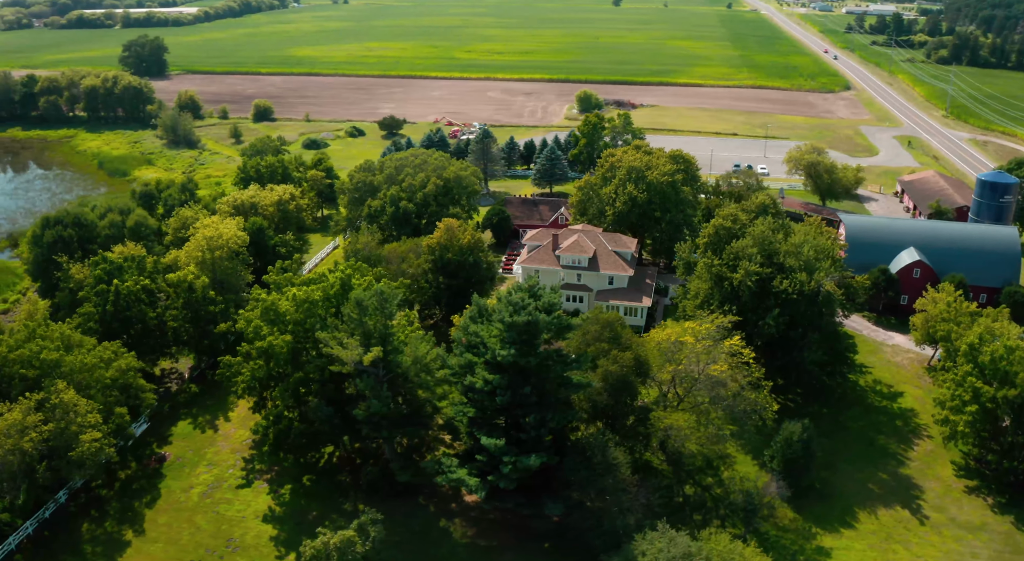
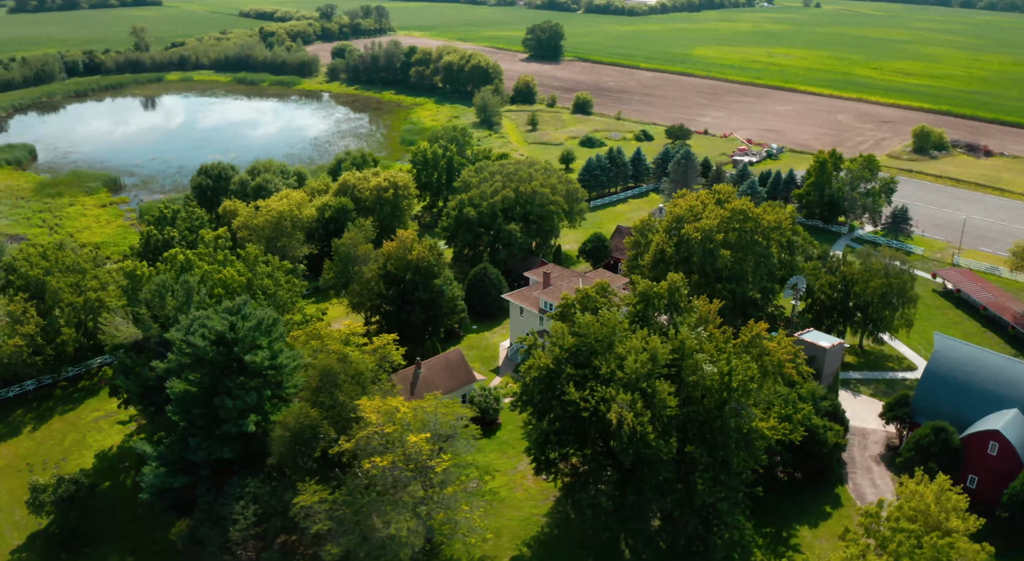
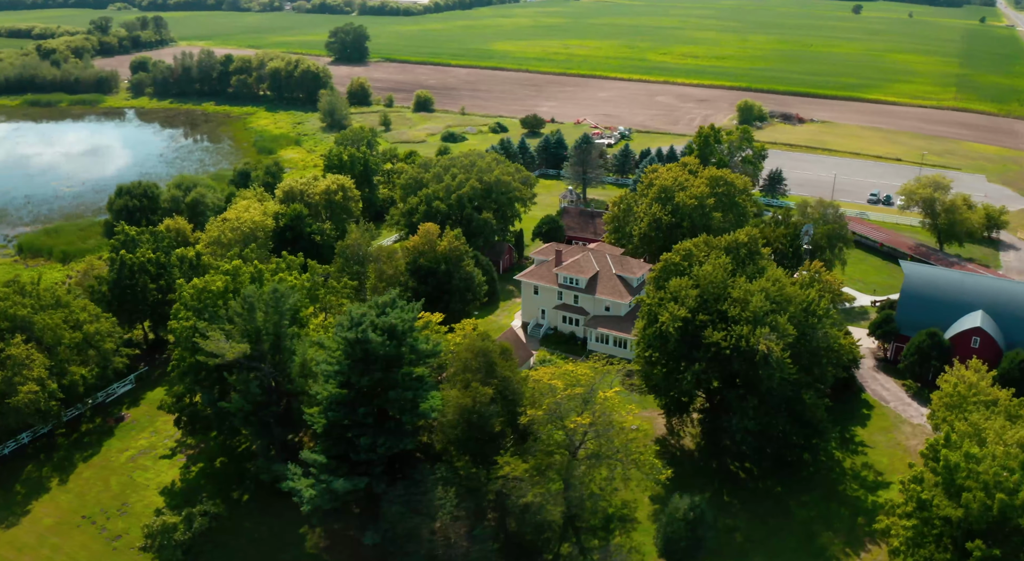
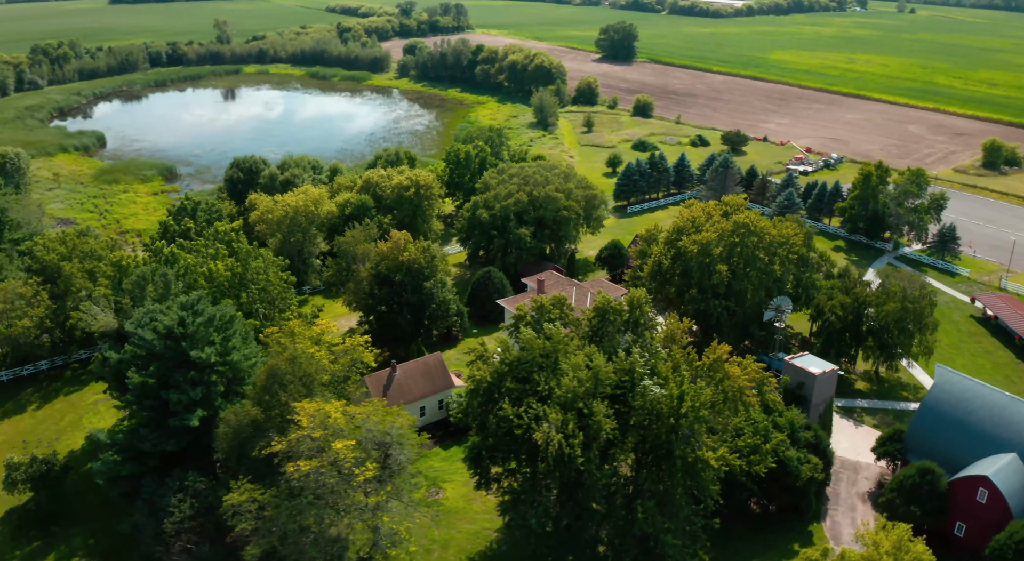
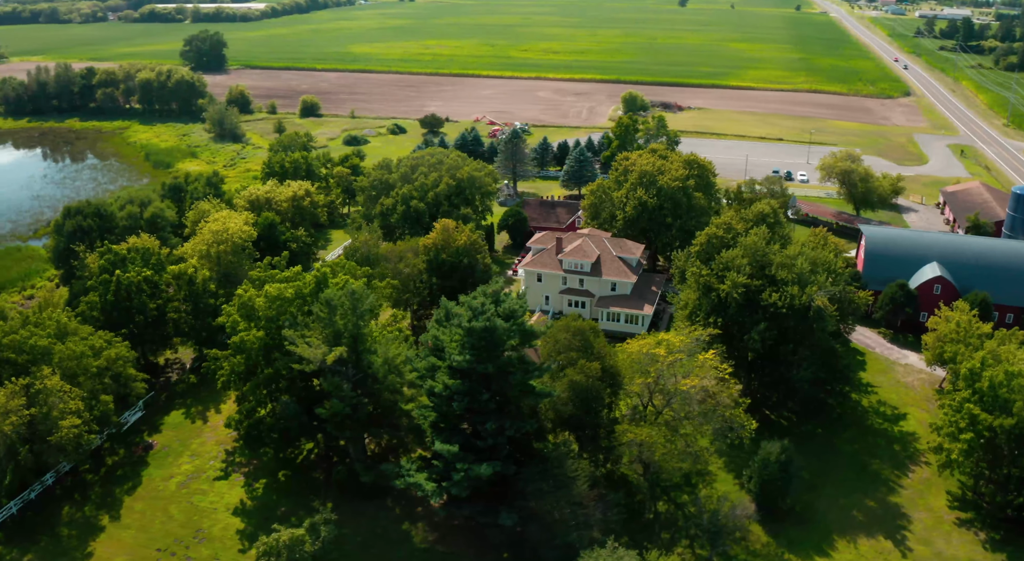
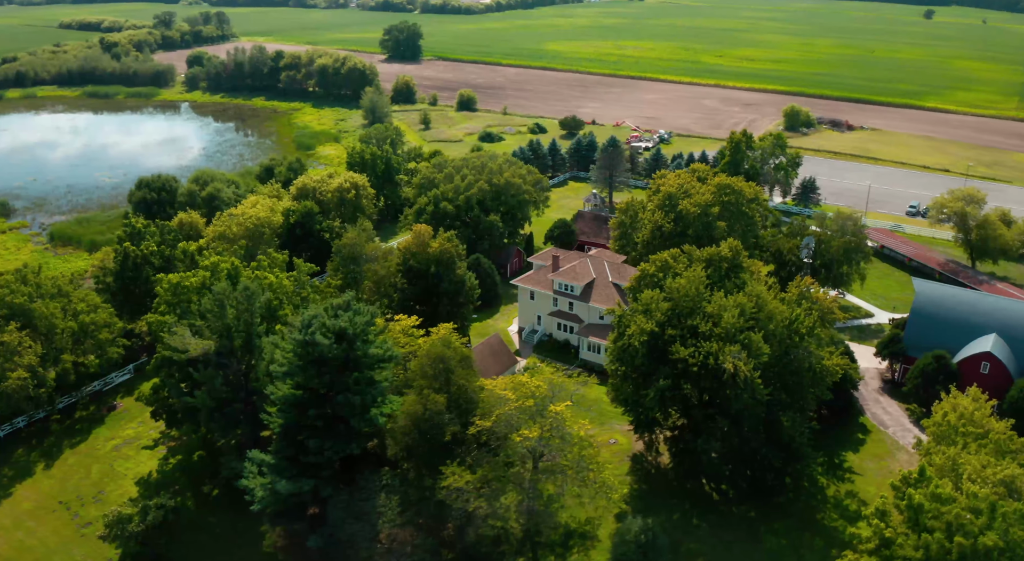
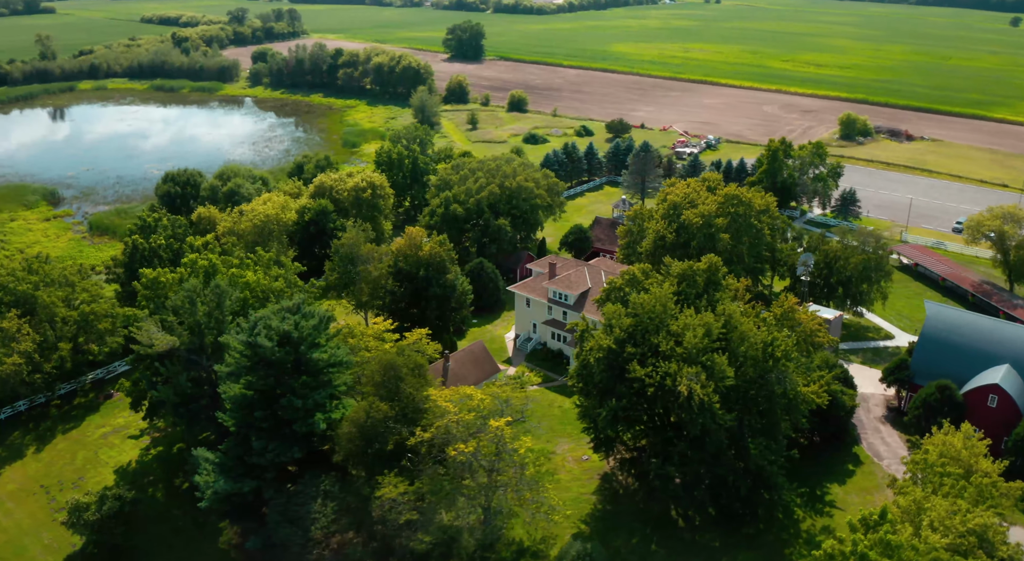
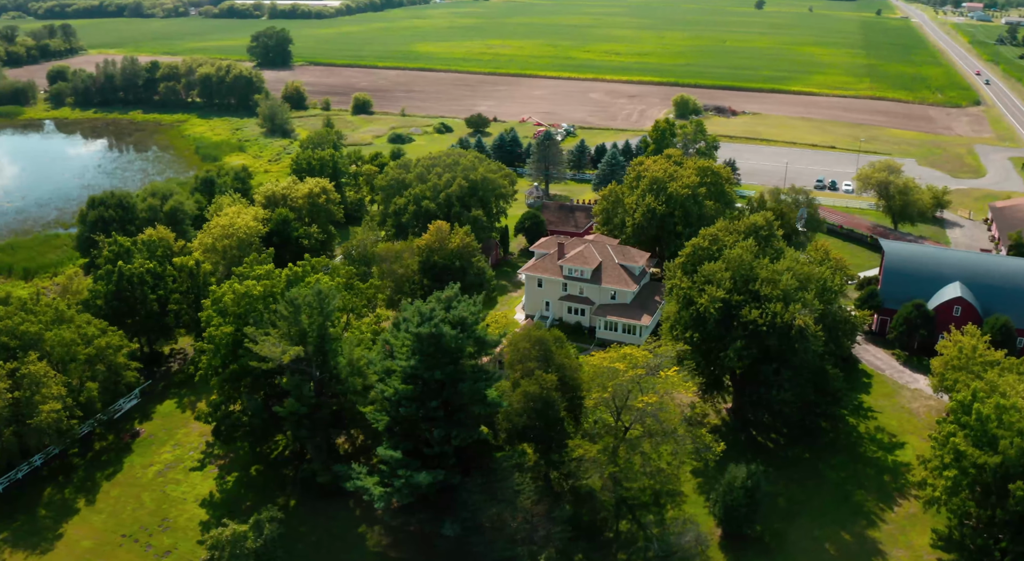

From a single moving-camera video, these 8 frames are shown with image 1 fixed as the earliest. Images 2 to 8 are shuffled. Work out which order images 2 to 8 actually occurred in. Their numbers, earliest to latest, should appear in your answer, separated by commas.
5, 8, 3, 6, 7, 2, 4
